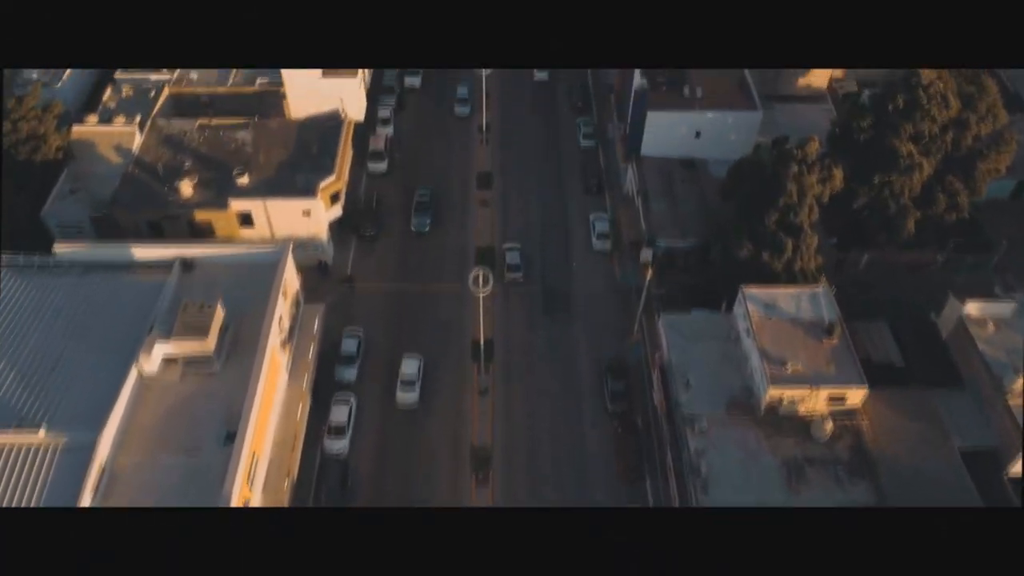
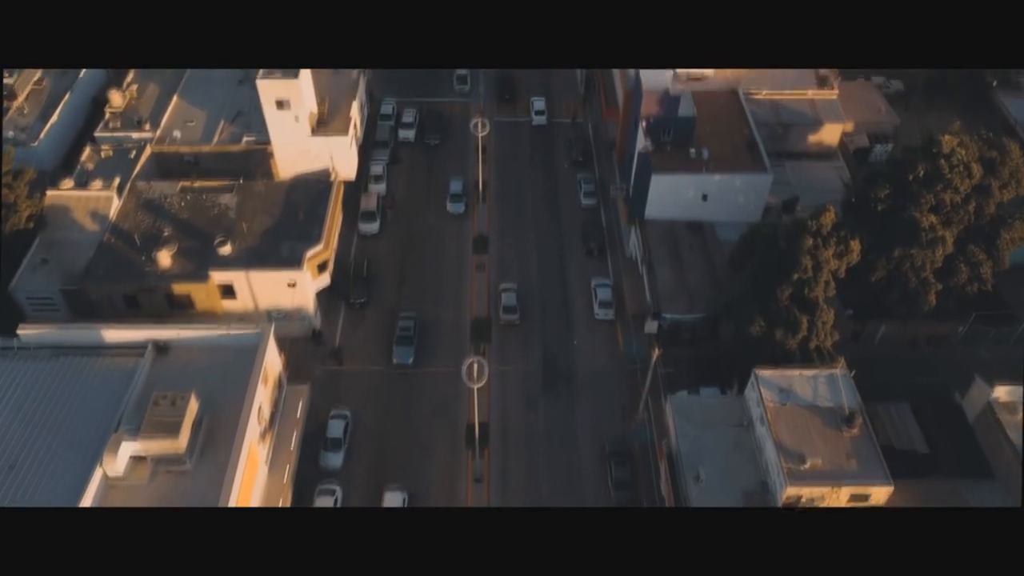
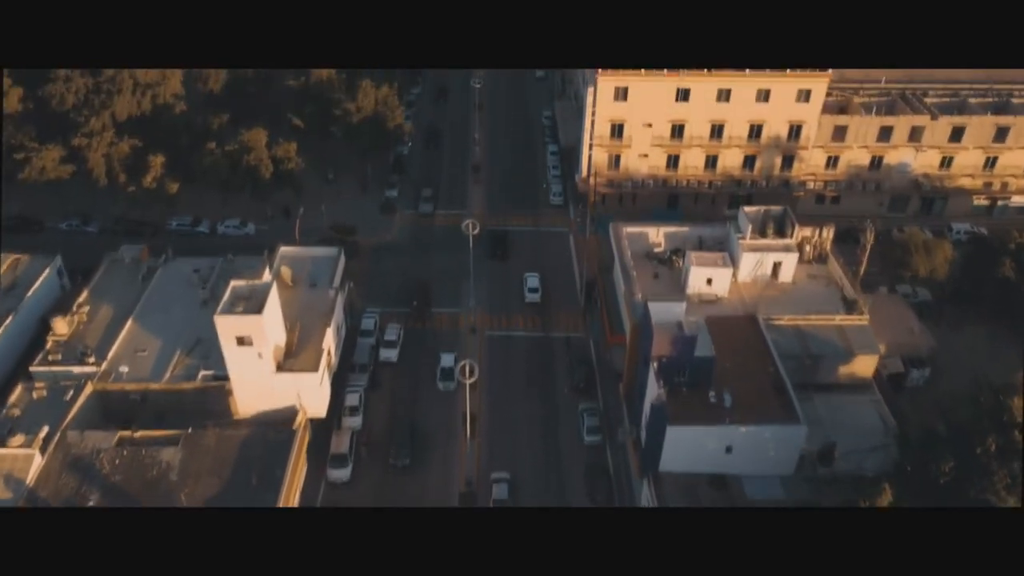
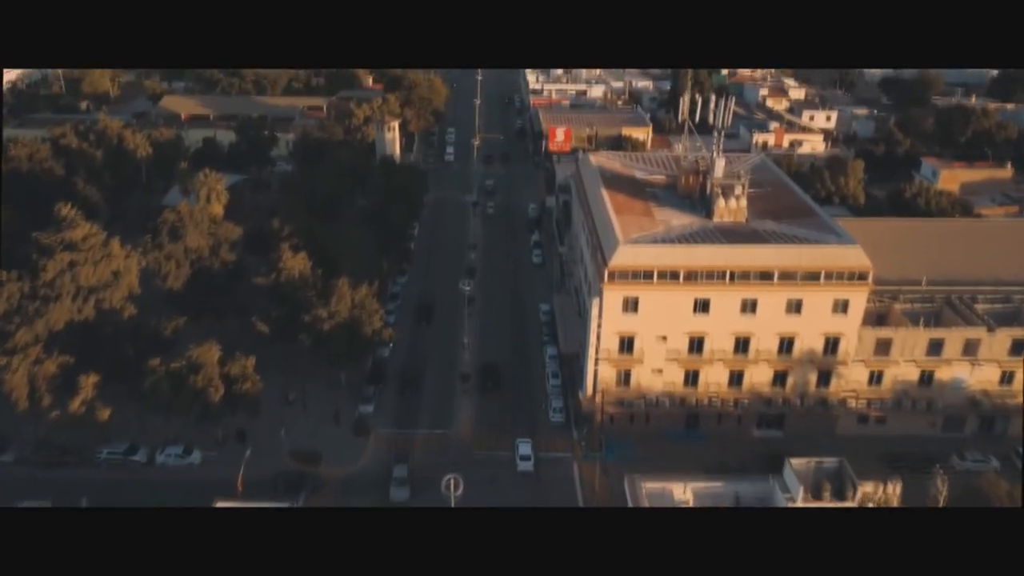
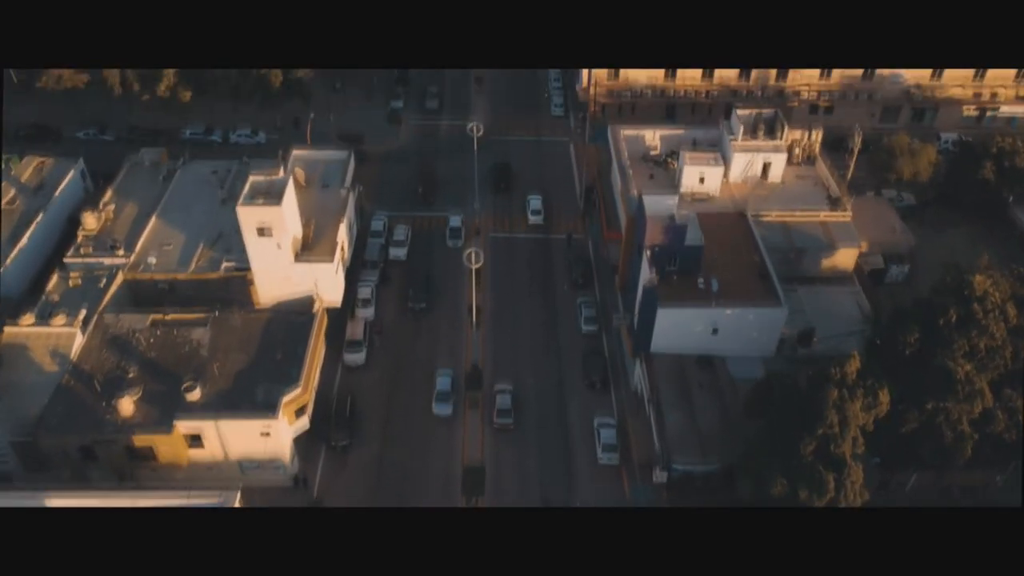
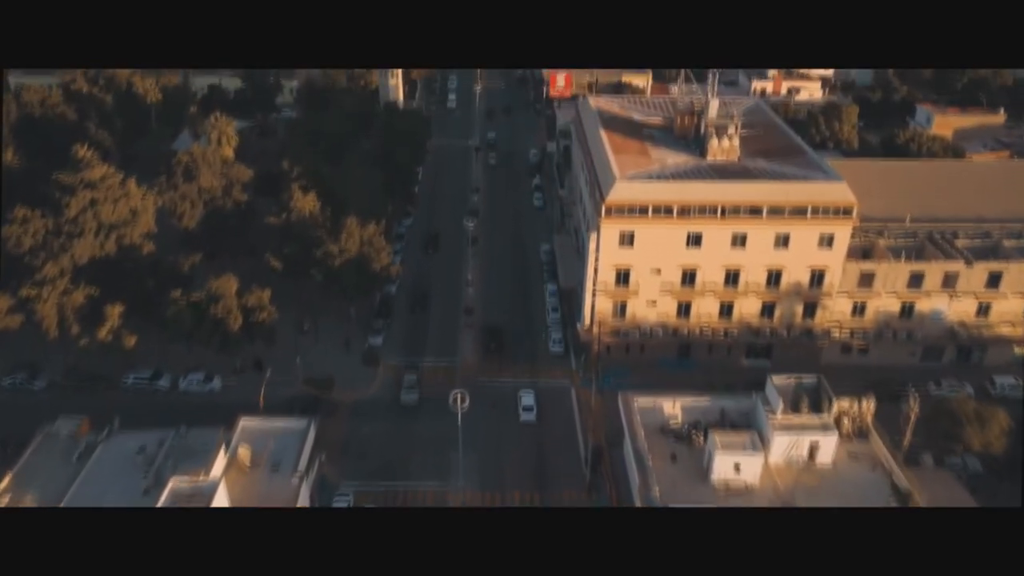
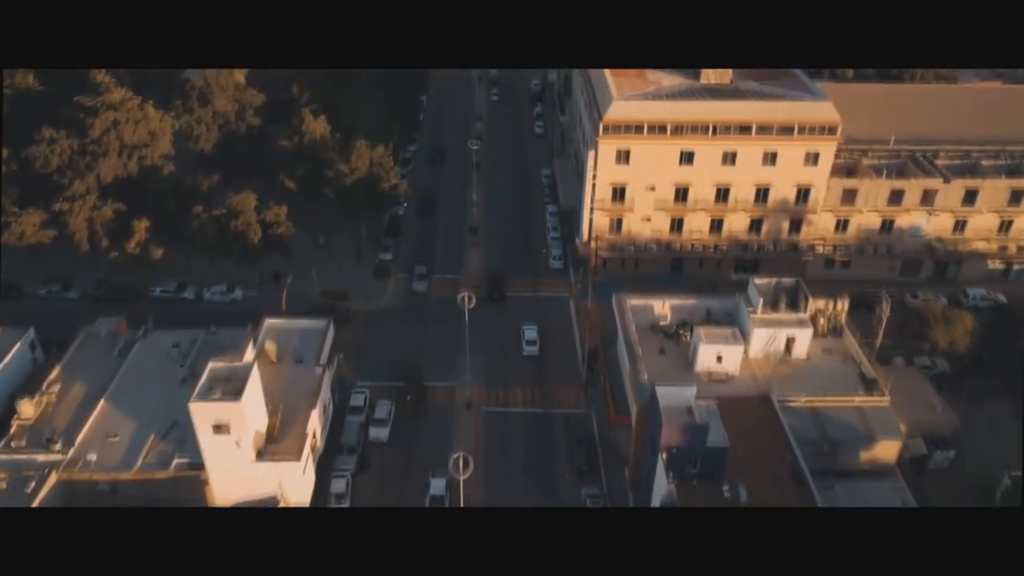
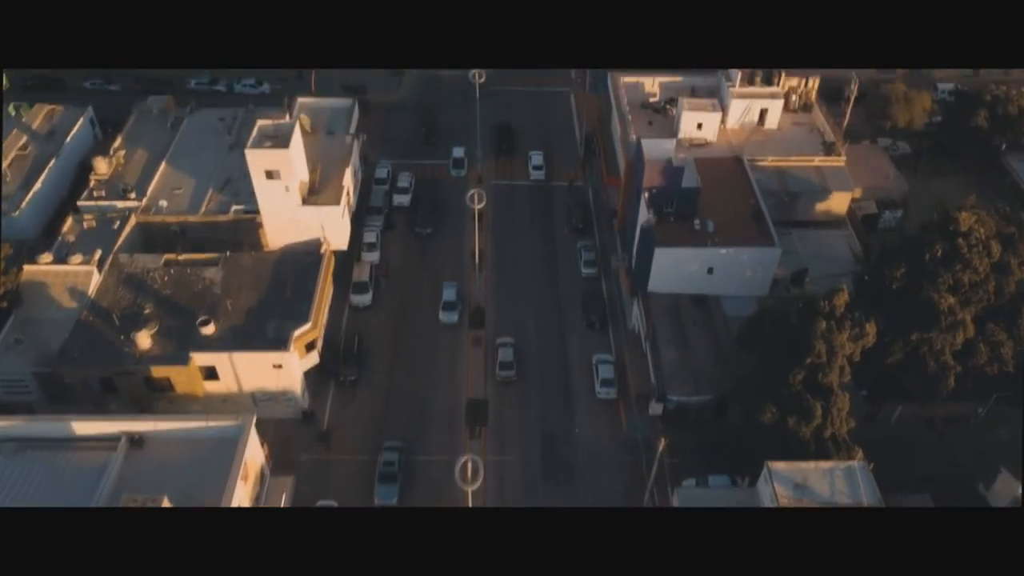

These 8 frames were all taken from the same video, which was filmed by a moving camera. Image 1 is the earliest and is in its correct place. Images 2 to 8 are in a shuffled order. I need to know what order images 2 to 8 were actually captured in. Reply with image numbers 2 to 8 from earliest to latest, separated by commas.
2, 8, 5, 3, 7, 6, 4
